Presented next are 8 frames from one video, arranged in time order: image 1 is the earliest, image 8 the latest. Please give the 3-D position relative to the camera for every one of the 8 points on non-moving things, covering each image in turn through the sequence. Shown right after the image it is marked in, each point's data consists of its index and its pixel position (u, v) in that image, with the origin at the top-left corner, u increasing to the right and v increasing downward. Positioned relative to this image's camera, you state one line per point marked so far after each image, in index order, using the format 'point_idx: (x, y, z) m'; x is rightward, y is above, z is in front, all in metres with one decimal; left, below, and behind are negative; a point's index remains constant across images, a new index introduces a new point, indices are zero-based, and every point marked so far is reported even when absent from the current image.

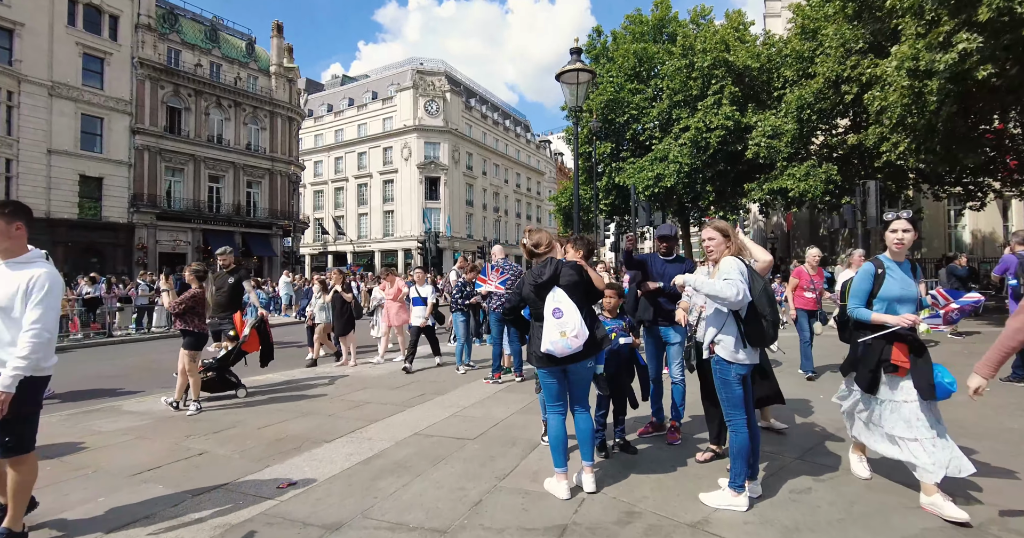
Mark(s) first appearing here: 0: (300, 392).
0: (-2.9, -1.7, +7.1) m
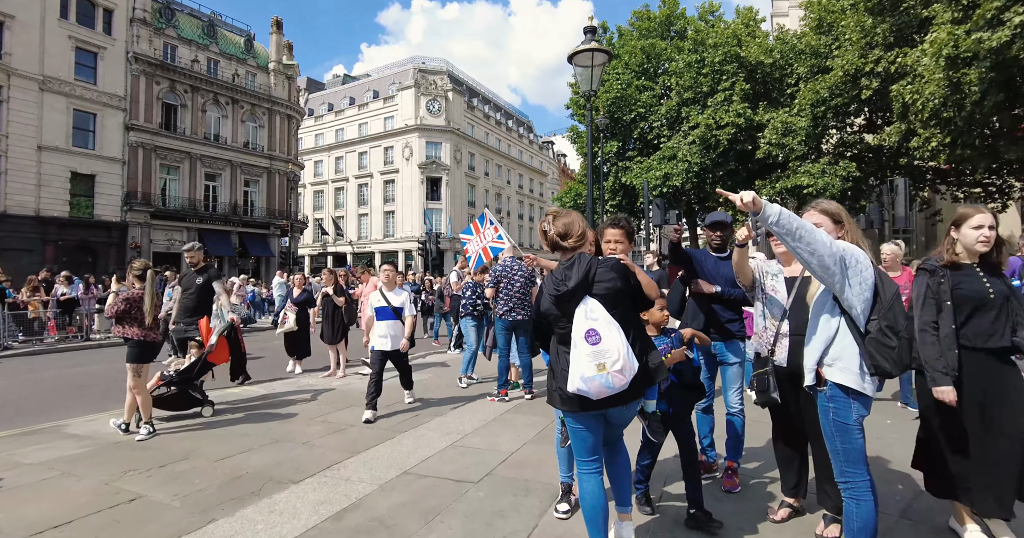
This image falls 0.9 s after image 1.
0: (-2.8, -1.7, +6.2) m
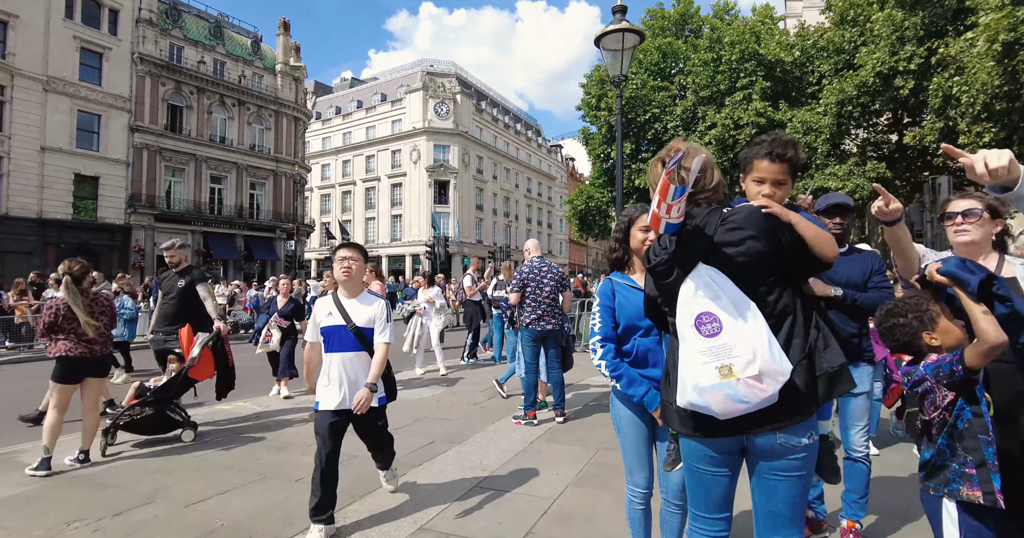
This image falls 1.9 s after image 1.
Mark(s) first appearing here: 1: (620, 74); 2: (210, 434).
0: (-2.5, -1.7, +5.3) m
1: (+1.7, +3.2, +8.5) m
2: (-3.0, -1.7, +5.3) m
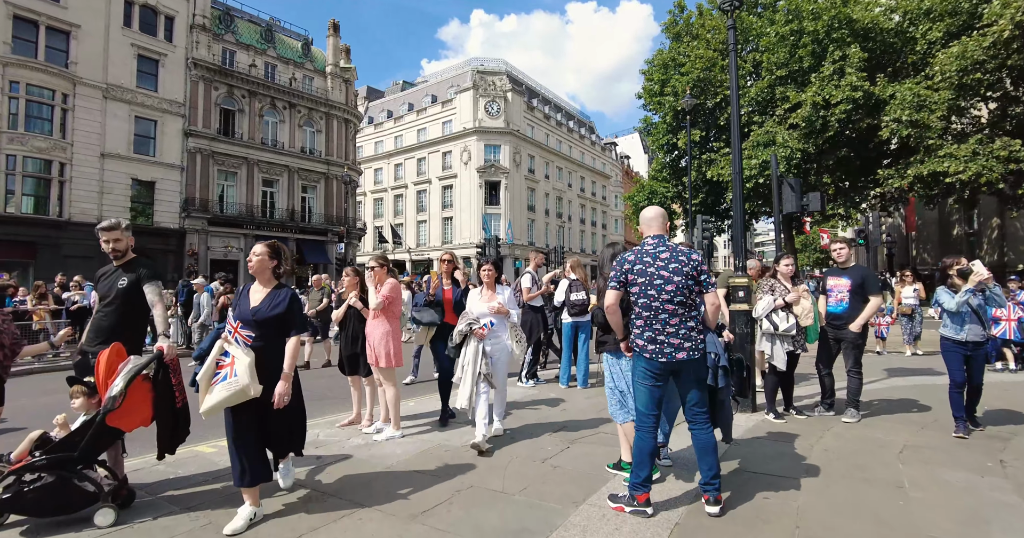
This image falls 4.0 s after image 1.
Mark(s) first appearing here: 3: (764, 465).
0: (-1.9, -1.6, +3.5) m
1: (+2.6, +3.2, +6.3) m
2: (-2.4, -1.6, +3.6) m
3: (+1.9, -1.5, +4.1) m
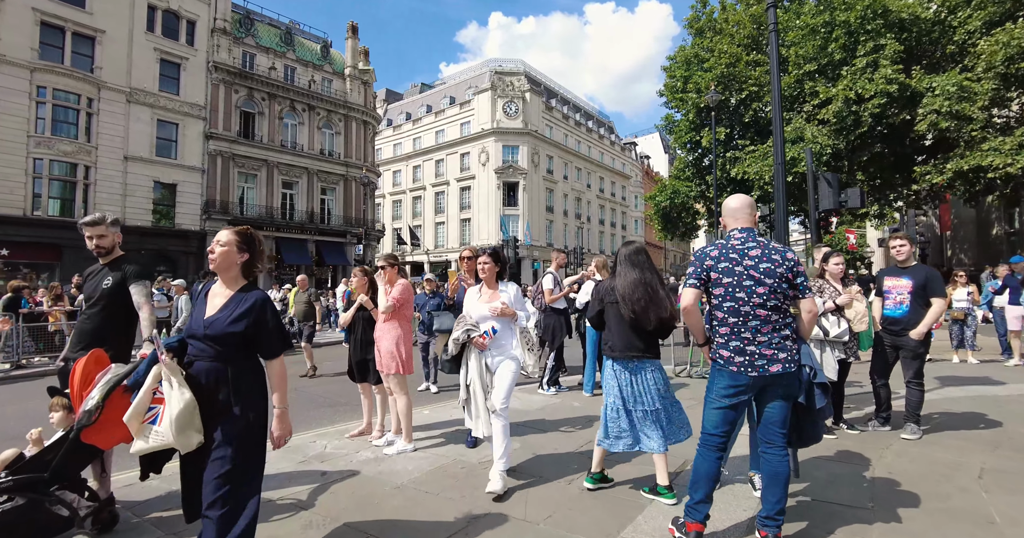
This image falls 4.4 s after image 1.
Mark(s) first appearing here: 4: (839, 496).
0: (-1.7, -1.6, +3.2) m
1: (+2.8, +3.2, +5.8) m
2: (-2.3, -1.6, +3.2) m
3: (+2.1, -1.5, +3.6) m
4: (+2.2, -1.5, +3.5) m
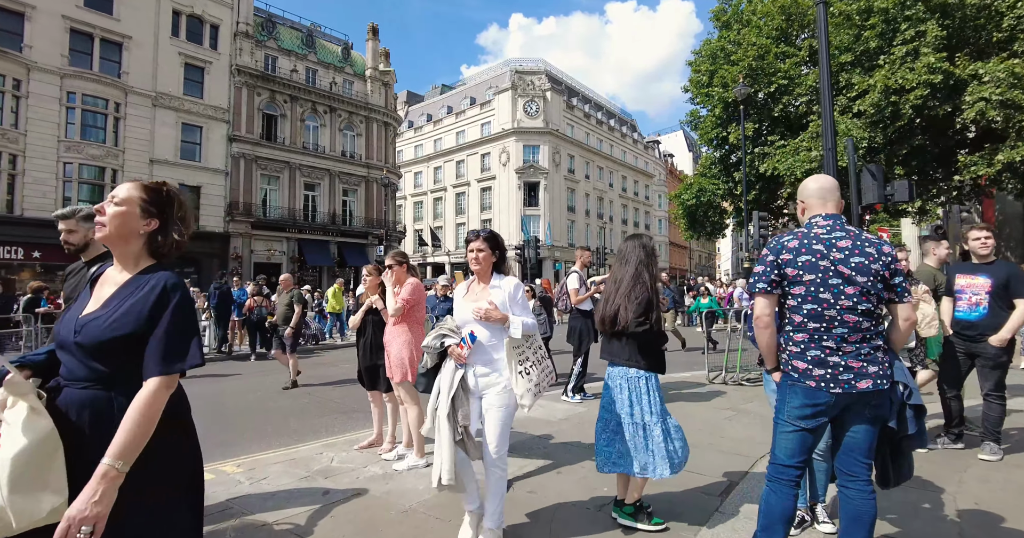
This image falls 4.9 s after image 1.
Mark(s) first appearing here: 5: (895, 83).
0: (-1.6, -1.6, +2.8) m
1: (+3.1, +3.3, +5.3) m
2: (-2.2, -1.6, +2.9) m
3: (+2.2, -1.5, +3.0) m
4: (+2.3, -1.5, +2.9) m
5: (+13.3, +6.4, +18.3) m
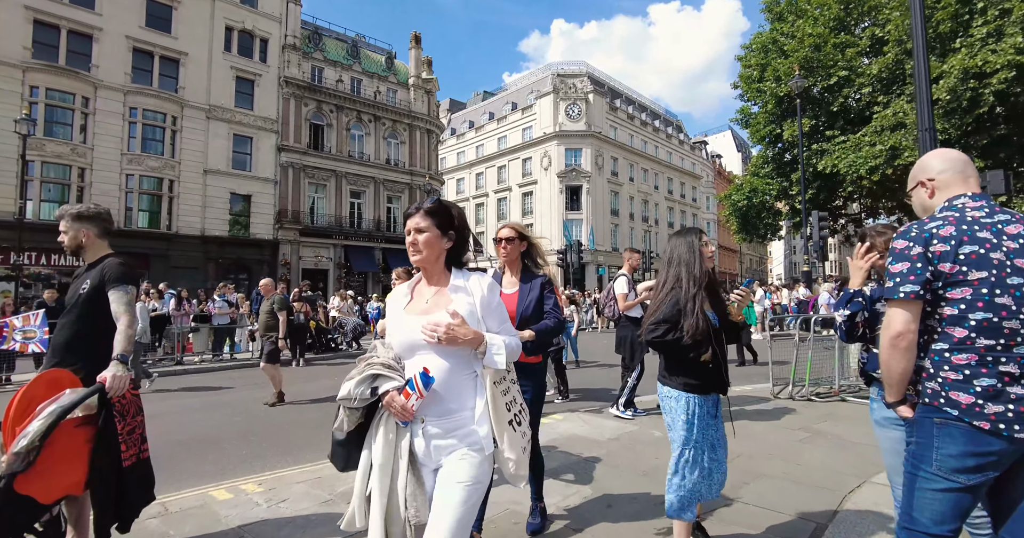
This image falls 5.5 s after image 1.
0: (-1.4, -1.6, +2.4) m
1: (+3.4, +3.3, +4.5) m
2: (-2.0, -1.6, +2.5) m
3: (+2.4, -1.5, +2.3) m
4: (+2.5, -1.5, +2.2) m
5: (+14.6, +6.3, +16.7) m
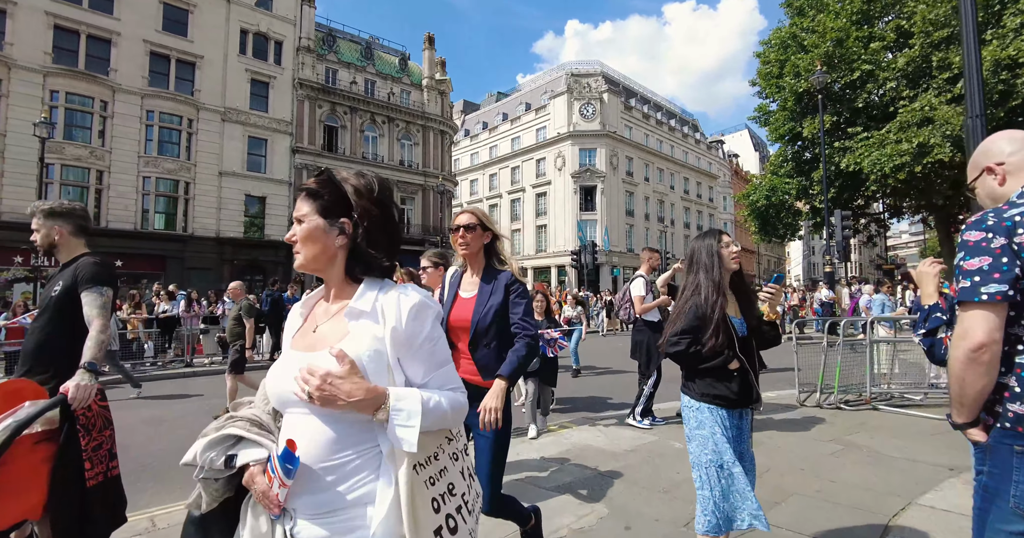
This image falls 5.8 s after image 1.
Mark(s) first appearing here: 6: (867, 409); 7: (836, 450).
0: (-1.4, -1.6, +2.1) m
1: (+3.5, +3.3, +4.2) m
2: (-1.9, -1.6, +2.3) m
3: (+2.4, -1.5, +2.0) m
4: (+2.5, -1.4, +1.9) m
5: (+15.0, +6.3, +16.0) m
6: (+4.6, -1.8, +6.8) m
7: (+3.0, -1.7, +4.9) m
